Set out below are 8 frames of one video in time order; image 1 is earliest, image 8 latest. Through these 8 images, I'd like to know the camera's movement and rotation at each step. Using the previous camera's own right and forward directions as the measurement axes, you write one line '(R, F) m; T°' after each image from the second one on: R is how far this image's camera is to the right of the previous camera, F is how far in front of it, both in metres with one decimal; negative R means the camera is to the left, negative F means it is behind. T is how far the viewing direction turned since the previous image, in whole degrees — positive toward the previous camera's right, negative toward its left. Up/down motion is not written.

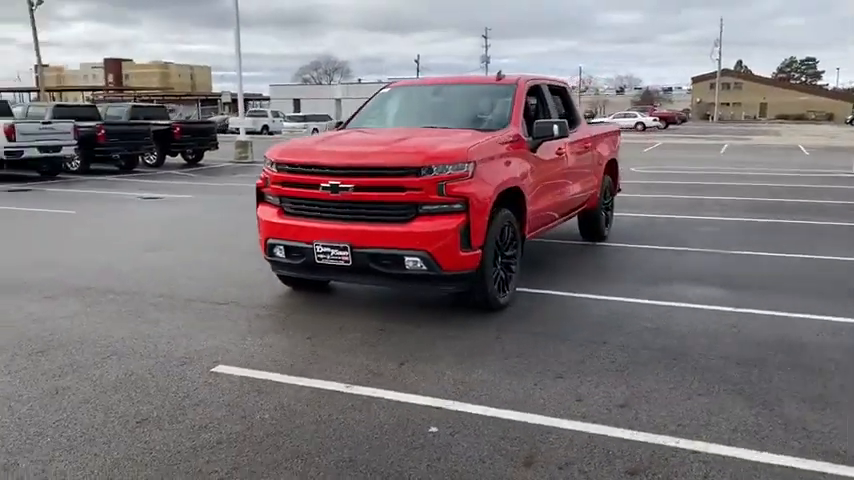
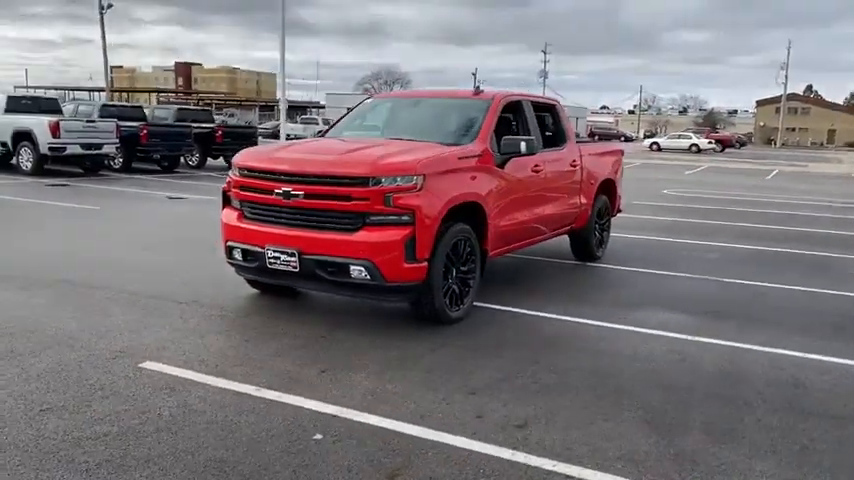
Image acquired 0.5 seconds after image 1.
(+0.8, 0.0) m; -4°
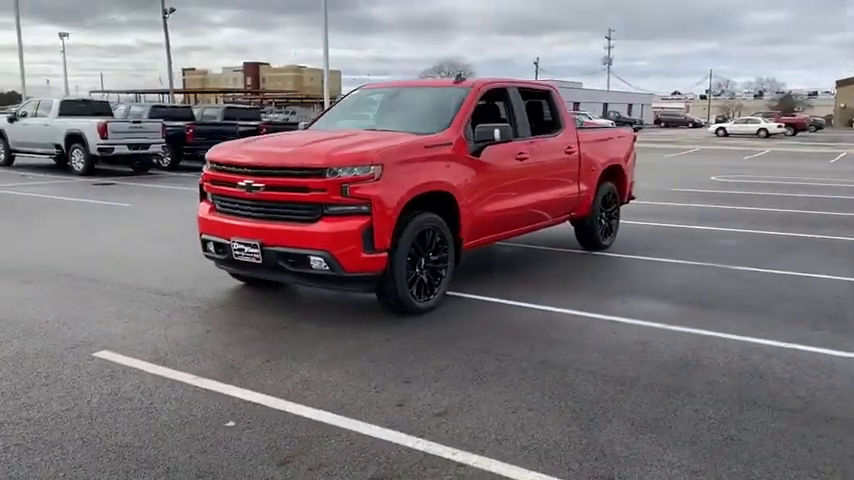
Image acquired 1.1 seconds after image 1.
(+0.8, +0.1) m; -5°
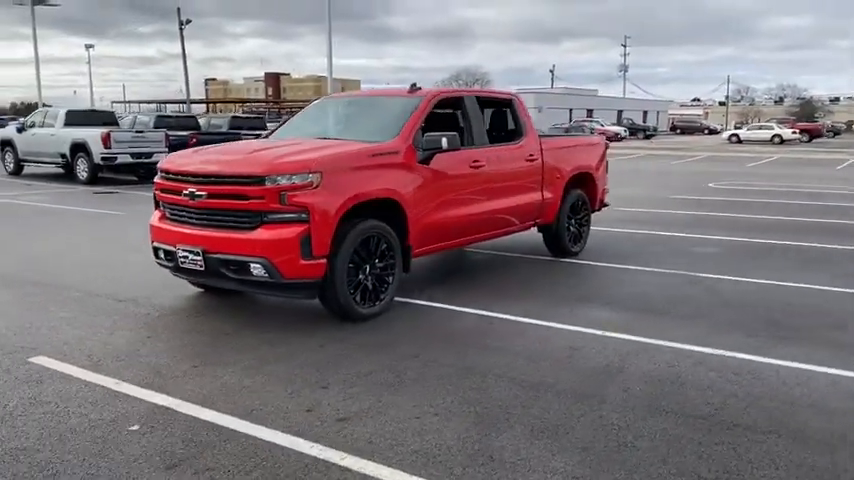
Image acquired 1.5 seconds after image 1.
(+0.6, 0.0) m; -1°
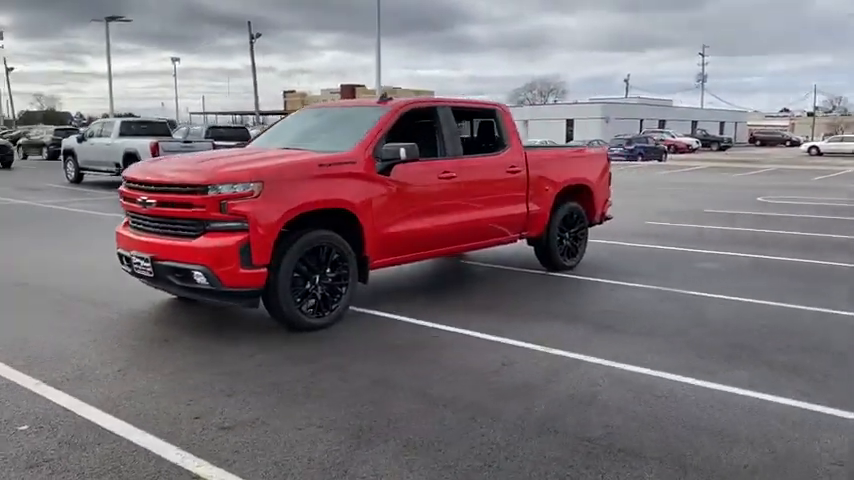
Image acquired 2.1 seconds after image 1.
(+1.0, +0.1) m; -6°
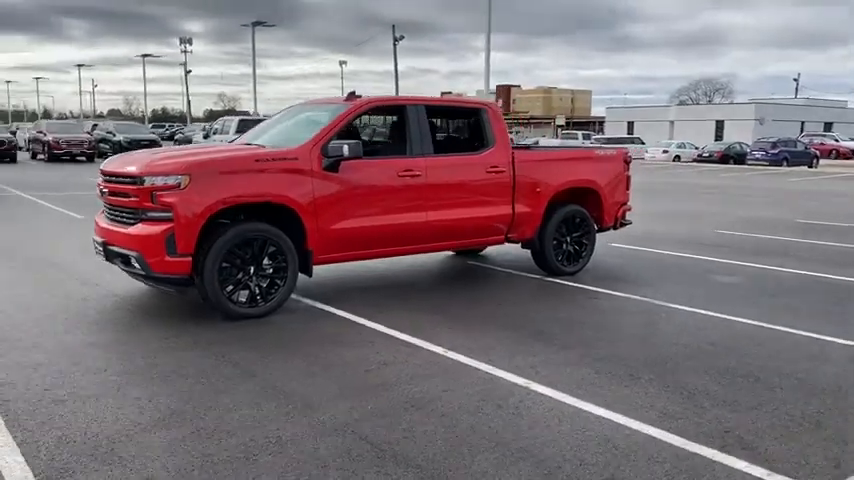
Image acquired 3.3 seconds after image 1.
(+1.9, +0.2) m; -12°
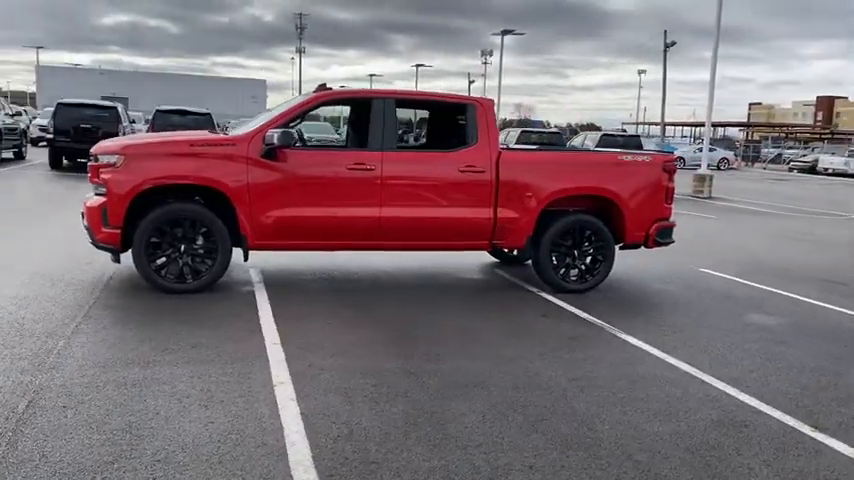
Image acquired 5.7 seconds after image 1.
(+3.1, +0.9) m; -22°
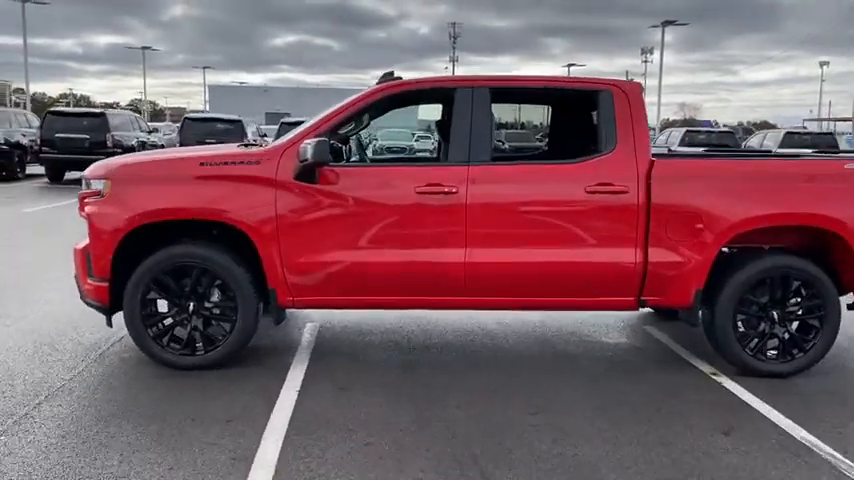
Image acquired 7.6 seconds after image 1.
(+0.3, +2.4) m; -12°
